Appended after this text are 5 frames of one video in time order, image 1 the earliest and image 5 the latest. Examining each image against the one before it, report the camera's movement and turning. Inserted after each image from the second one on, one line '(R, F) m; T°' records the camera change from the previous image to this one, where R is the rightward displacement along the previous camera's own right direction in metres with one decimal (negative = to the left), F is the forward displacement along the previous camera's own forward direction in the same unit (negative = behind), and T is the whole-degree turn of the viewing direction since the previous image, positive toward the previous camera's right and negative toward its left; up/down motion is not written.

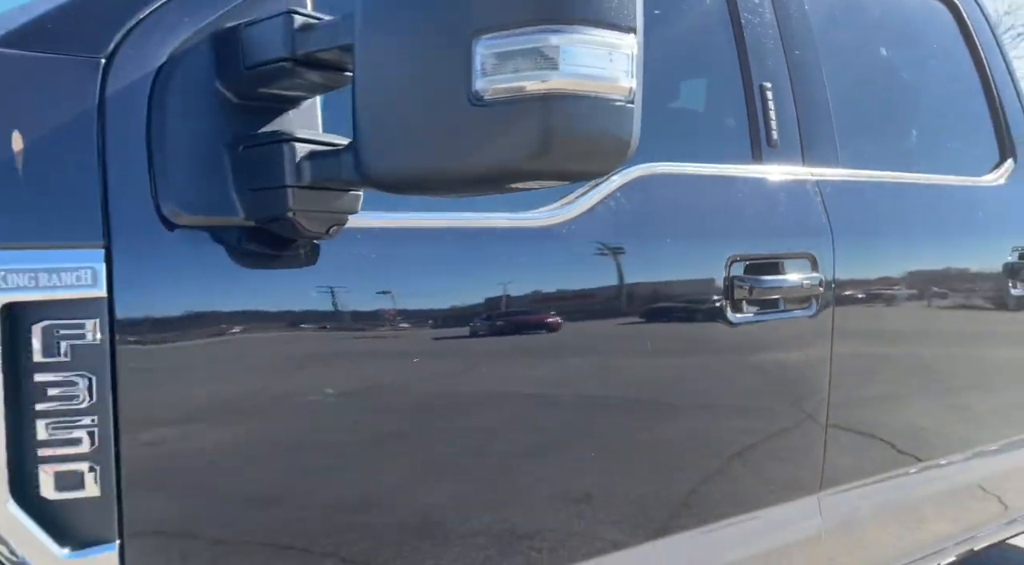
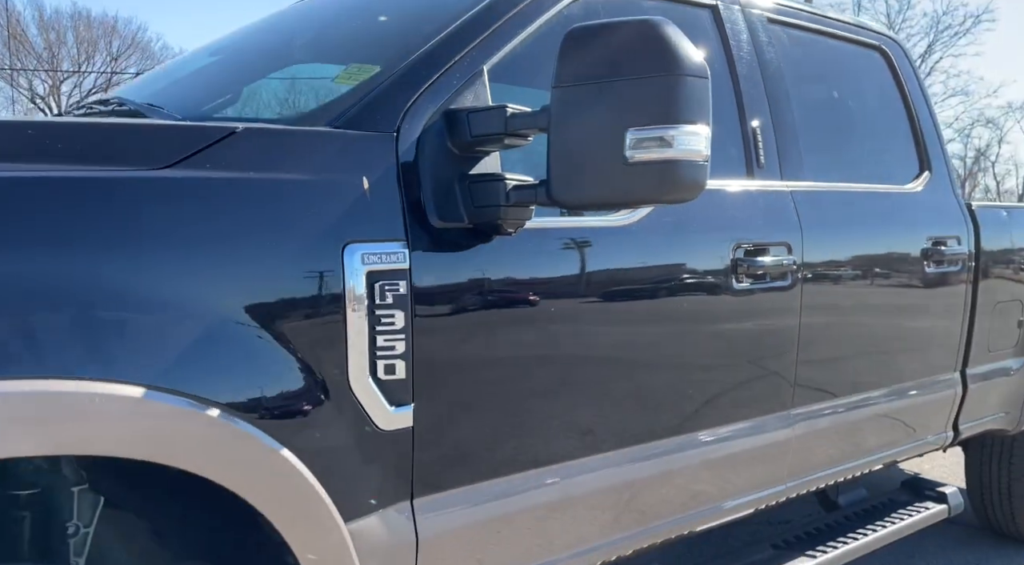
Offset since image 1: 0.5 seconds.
(-0.3, -0.8) m; +3°
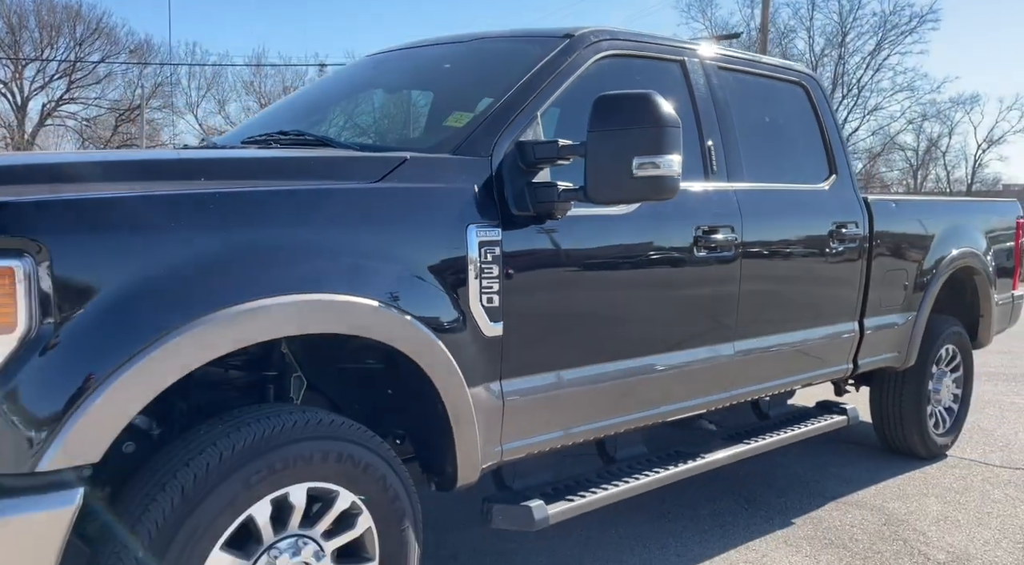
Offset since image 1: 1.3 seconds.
(-0.3, -1.2) m; +2°
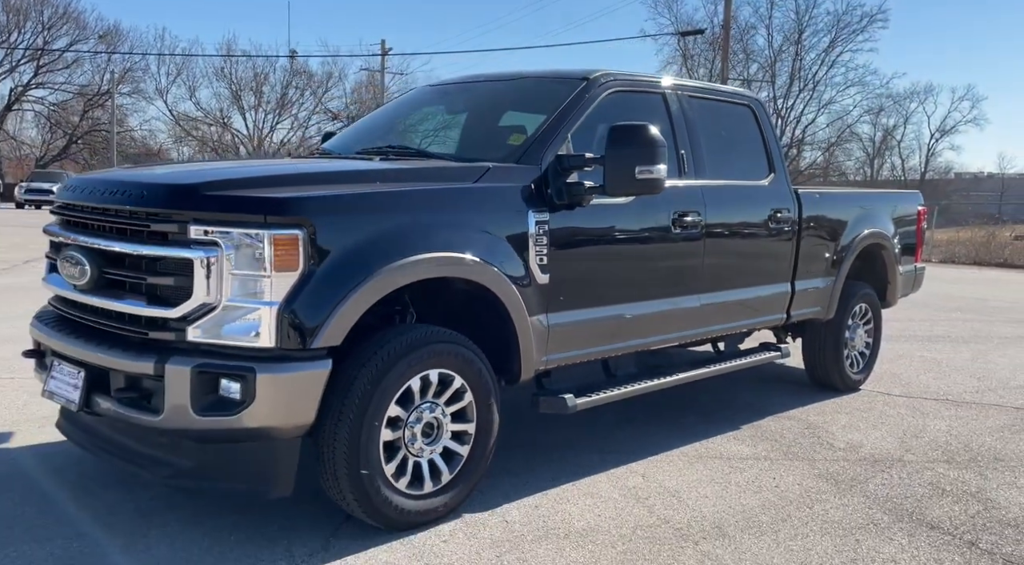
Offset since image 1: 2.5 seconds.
(-0.4, -1.6) m; +2°
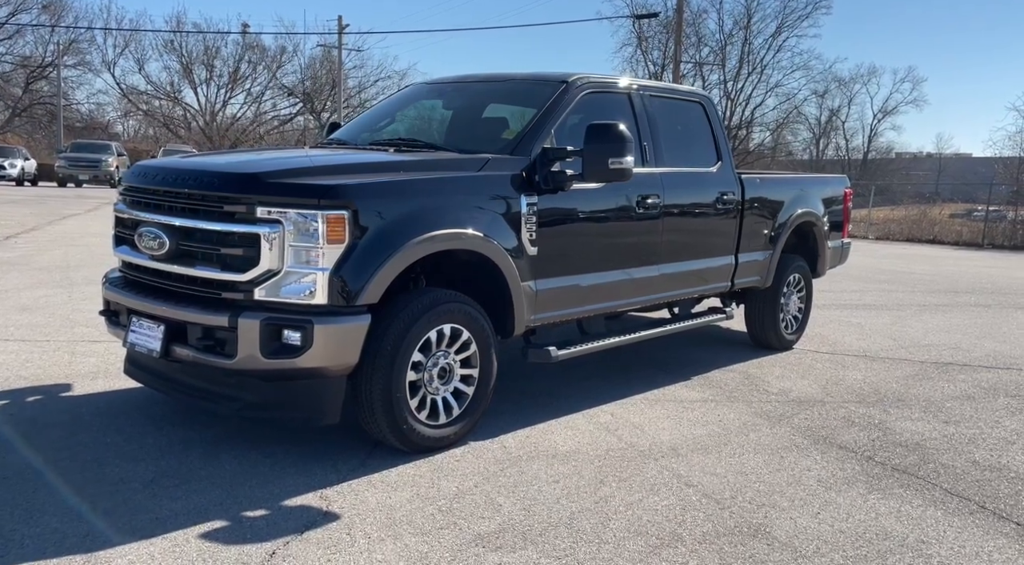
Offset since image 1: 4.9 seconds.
(-0.2, -0.9) m; +3°
